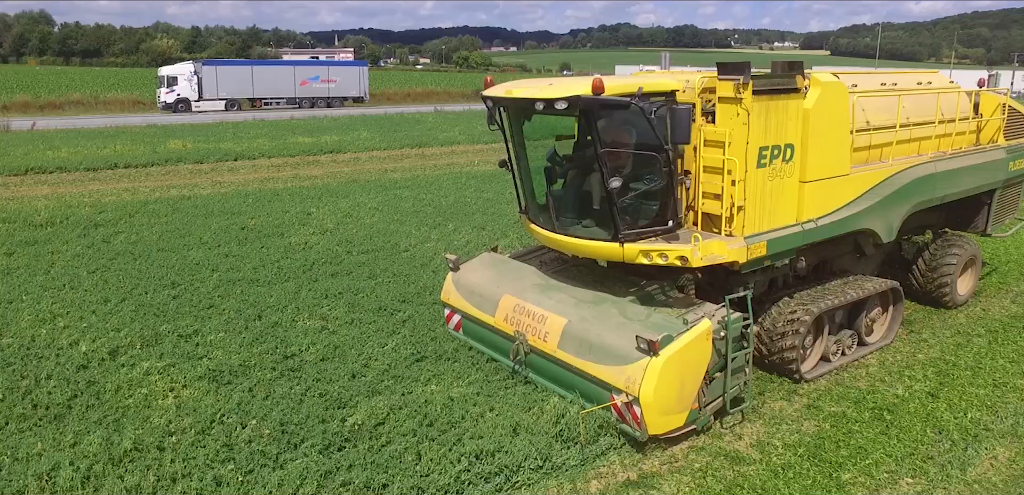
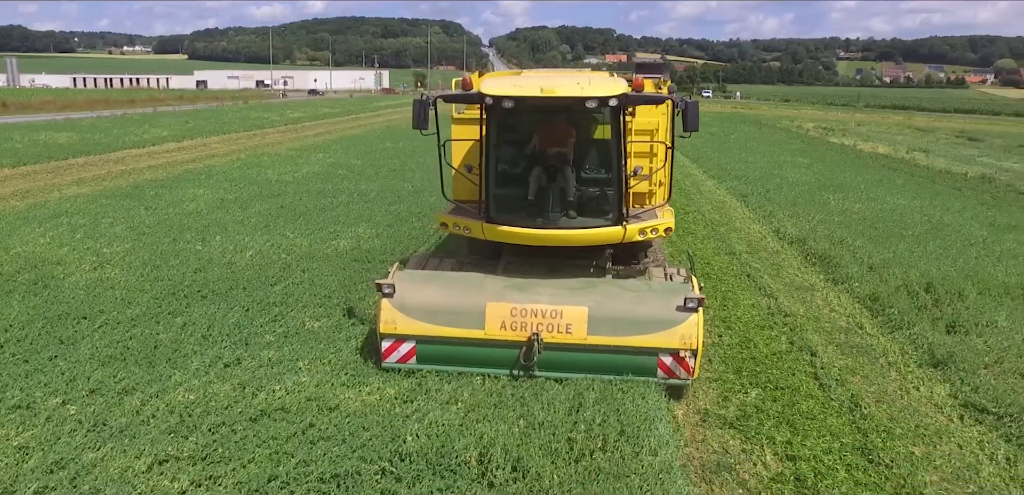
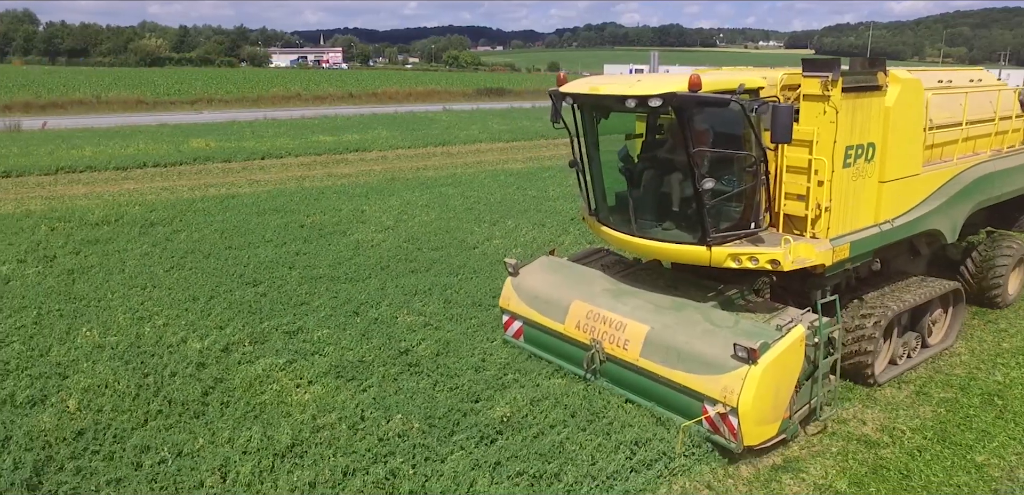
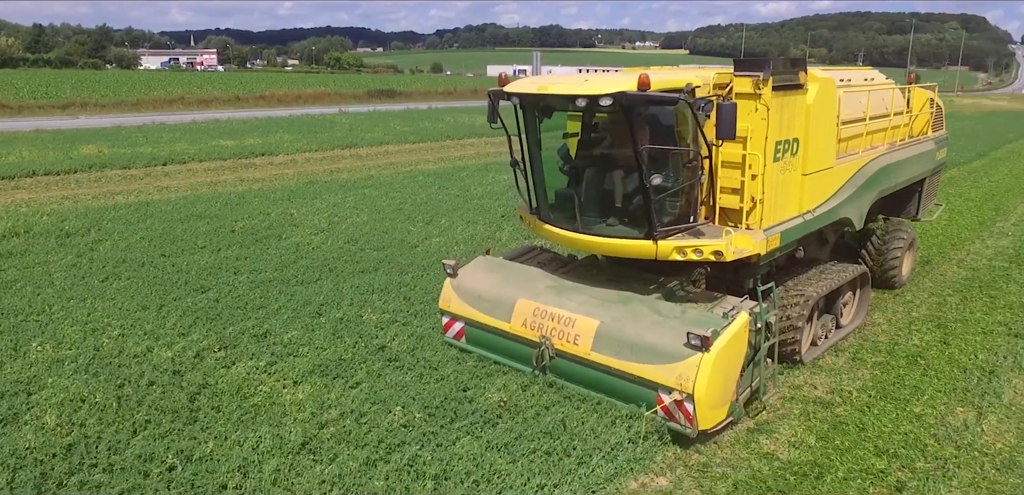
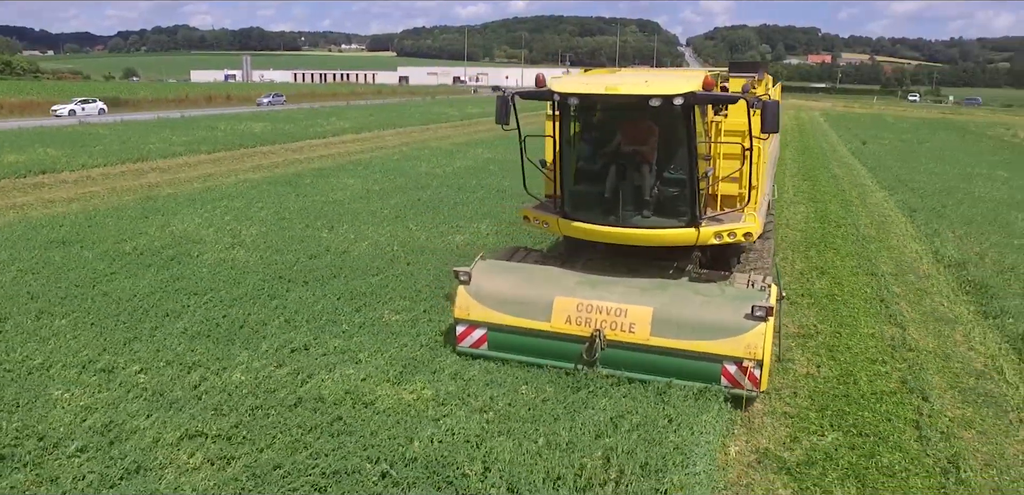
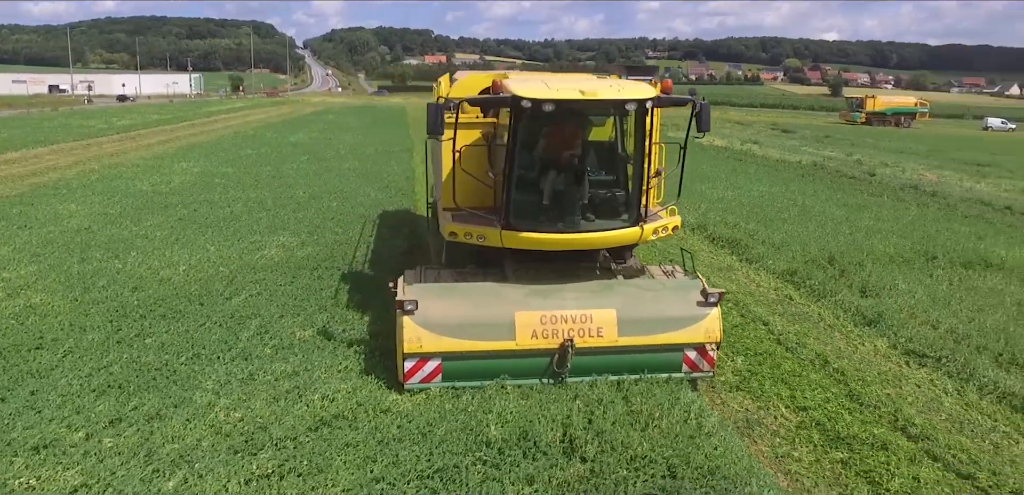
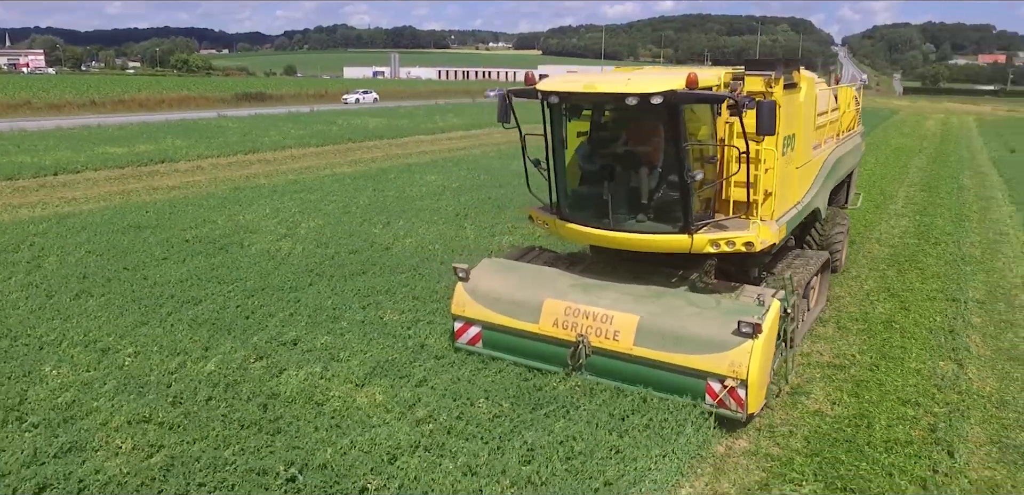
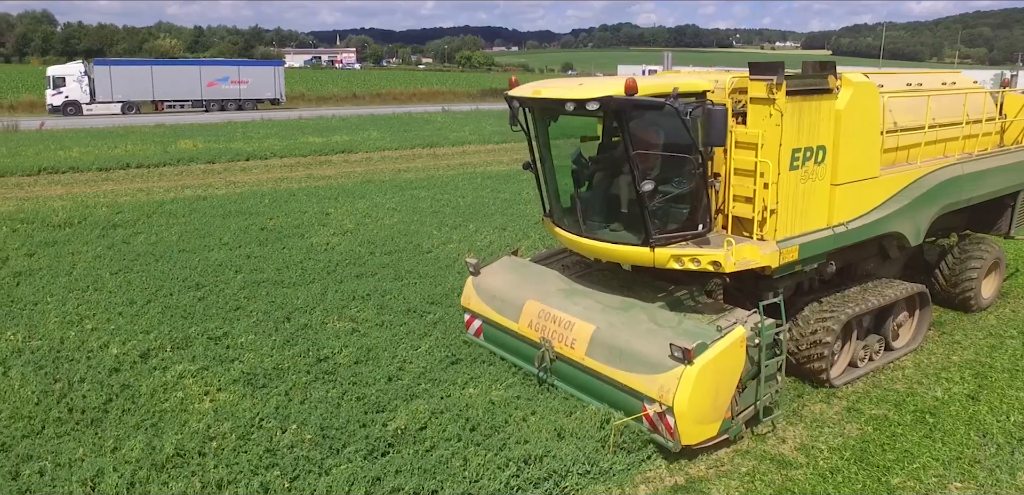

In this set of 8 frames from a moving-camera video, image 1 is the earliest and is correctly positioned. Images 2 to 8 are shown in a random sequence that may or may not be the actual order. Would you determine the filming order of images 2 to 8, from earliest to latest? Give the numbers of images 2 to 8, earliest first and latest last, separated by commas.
8, 3, 4, 7, 5, 2, 6
